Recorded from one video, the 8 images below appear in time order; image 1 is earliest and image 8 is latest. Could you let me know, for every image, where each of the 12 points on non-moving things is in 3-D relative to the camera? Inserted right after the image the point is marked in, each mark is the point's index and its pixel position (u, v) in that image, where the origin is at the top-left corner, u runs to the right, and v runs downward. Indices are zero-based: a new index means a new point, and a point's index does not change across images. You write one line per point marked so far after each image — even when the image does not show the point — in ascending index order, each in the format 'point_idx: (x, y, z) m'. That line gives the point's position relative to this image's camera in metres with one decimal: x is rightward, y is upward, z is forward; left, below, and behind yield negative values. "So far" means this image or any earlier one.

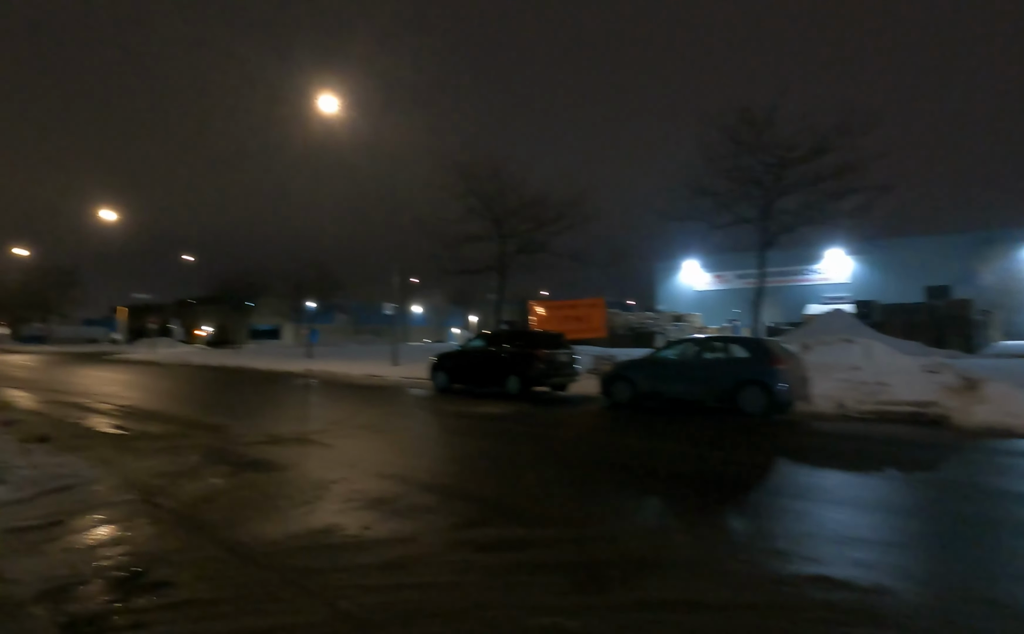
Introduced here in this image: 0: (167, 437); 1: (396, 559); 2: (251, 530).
0: (-7.8, -2.7, +13.2) m
1: (-1.1, -2.4, +5.8) m
2: (-3.0, -2.5, +6.8) m
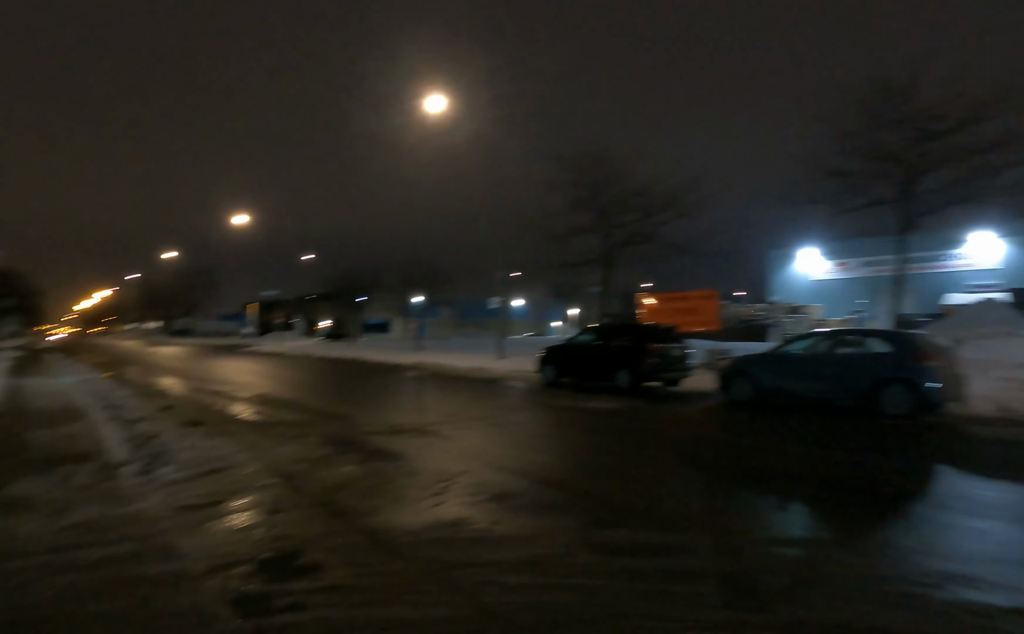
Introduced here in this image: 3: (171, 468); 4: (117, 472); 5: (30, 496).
0: (-5.1, -2.6, +14.2) m
1: (+0.2, -2.3, +5.8) m
2: (-1.5, -2.4, +7.0) m
3: (-5.3, -2.4, +9.2) m
4: (-6.1, -2.4, +9.0) m
5: (-6.4, -2.4, +7.8) m
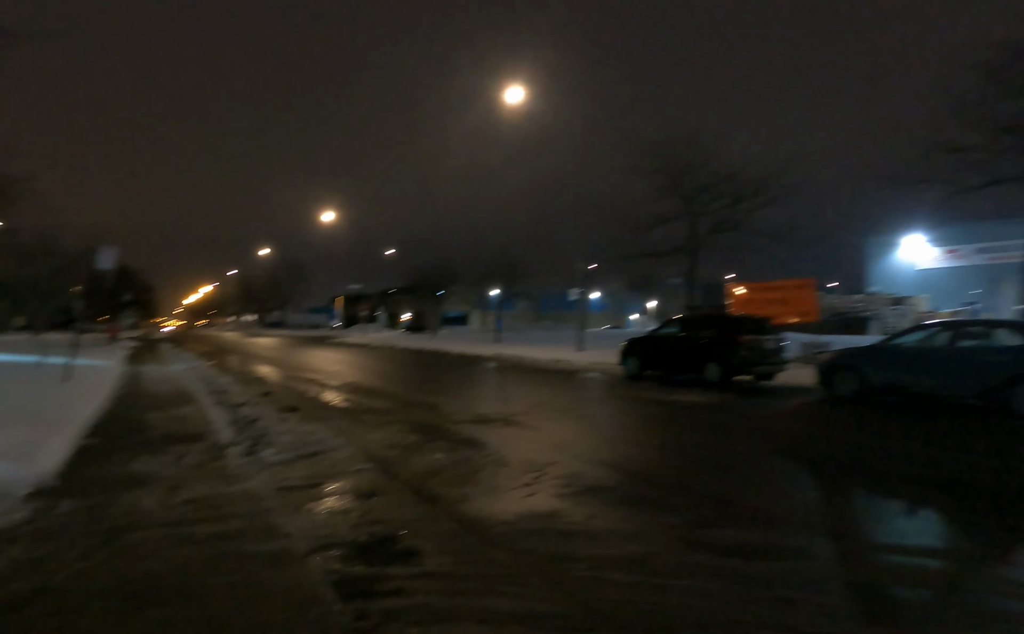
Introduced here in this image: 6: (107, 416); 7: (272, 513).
0: (-3.0, -2.3, +14.5) m
1: (+1.1, -2.2, +5.5) m
2: (-0.4, -2.2, +6.9) m
3: (-3.9, -2.2, +9.6) m
4: (-4.6, -2.2, +9.5) m
5: (-5.2, -2.2, +8.3) m
6: (-8.5, -2.1, +12.4) m
7: (-2.7, -2.2, +6.7) m
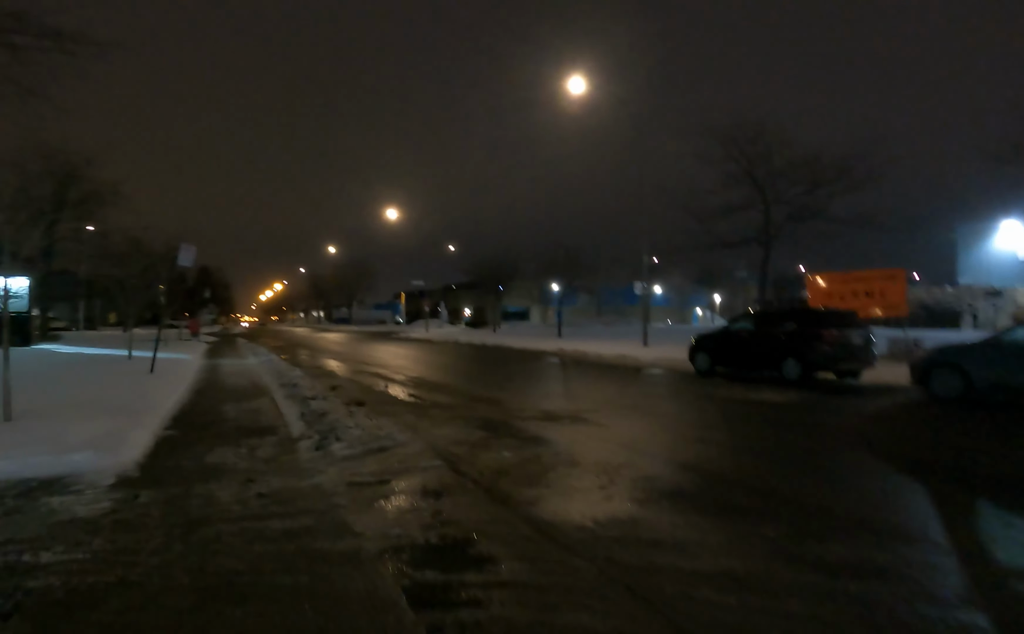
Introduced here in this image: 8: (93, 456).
0: (-1.4, -2.2, +14.4) m
1: (+1.8, -2.1, +5.0) m
2: (+0.4, -2.2, +6.6) m
3: (-2.8, -2.1, +9.6) m
4: (-3.5, -2.1, +9.6) m
5: (-4.1, -2.1, +8.5) m
6: (-7.1, -2.0, +12.8) m
7: (-1.9, -2.1, +6.5) m
8: (-5.9, -2.0, +8.3) m
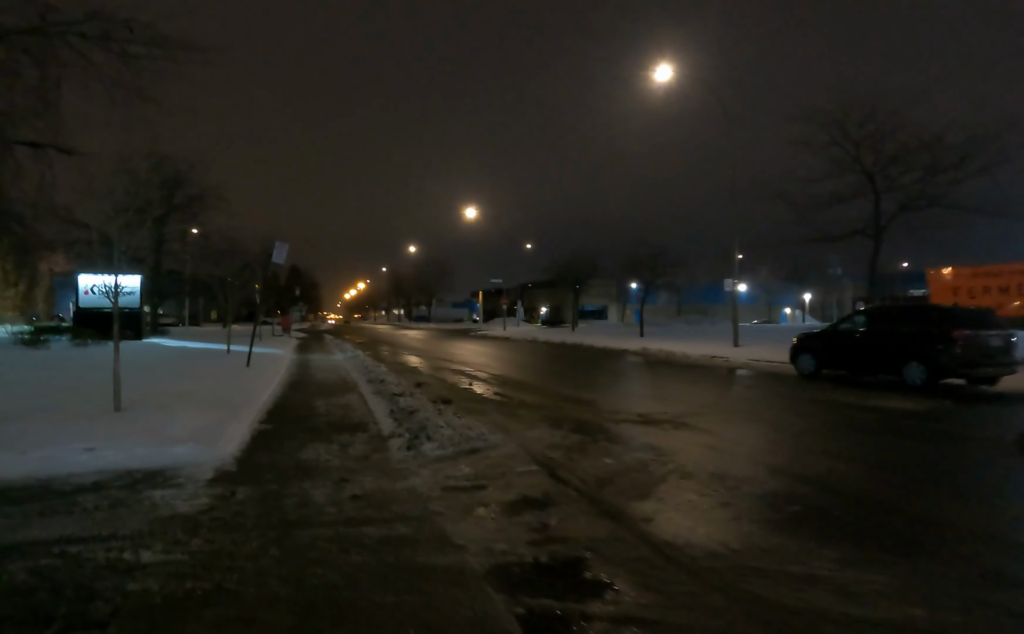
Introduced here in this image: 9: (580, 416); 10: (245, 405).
0: (+0.7, -2.1, +13.8) m
1: (+2.7, -2.1, +4.1) m
2: (+1.6, -2.1, +5.8) m
3: (-1.2, -2.0, +9.2) m
4: (-2.0, -2.0, +9.3) m
5: (-2.7, -2.0, +8.3) m
6: (-5.1, -1.9, +13.0) m
7: (-0.7, -2.1, +6.1) m
8: (-4.5, -1.9, +8.3) m
9: (+1.4, -2.1, +12.4) m
10: (-5.4, -1.8, +11.8) m
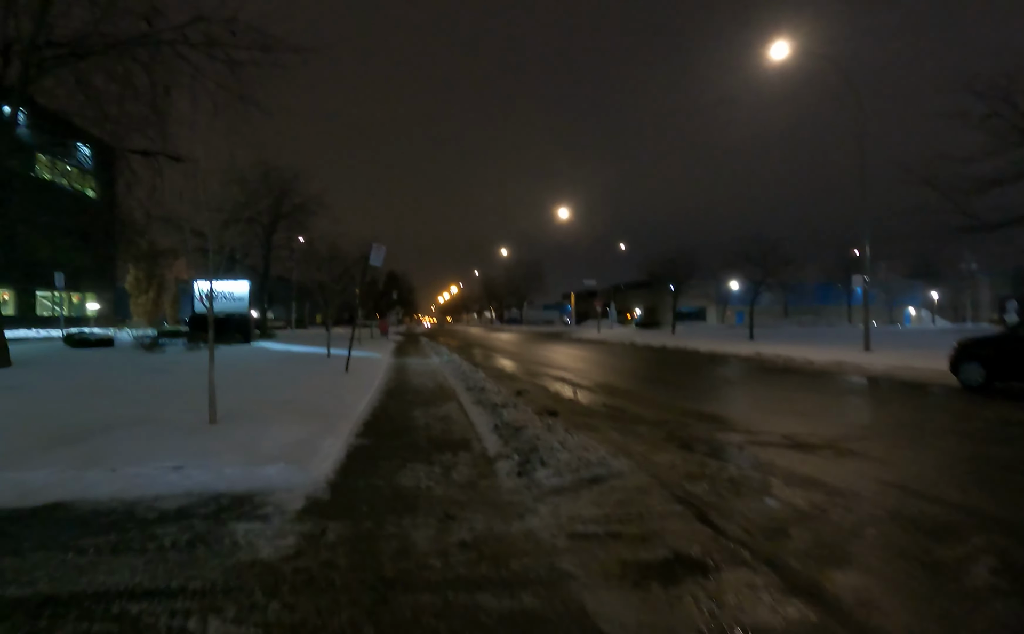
0: (+3.1, -2.2, +12.1) m
1: (+3.6, -2.1, +2.2) m
2: (+2.7, -2.1, +4.1) m
3: (+0.5, -2.0, +7.8) m
4: (-0.2, -2.1, +8.1) m
5: (-1.1, -2.1, +7.2) m
6: (-2.8, -2.0, +12.2) m
7: (+0.5, -2.1, +4.7) m
8: (-2.9, -1.9, +7.5) m
9: (+3.6, -2.2, +10.6) m
10: (-3.2, -1.9, +11.1) m
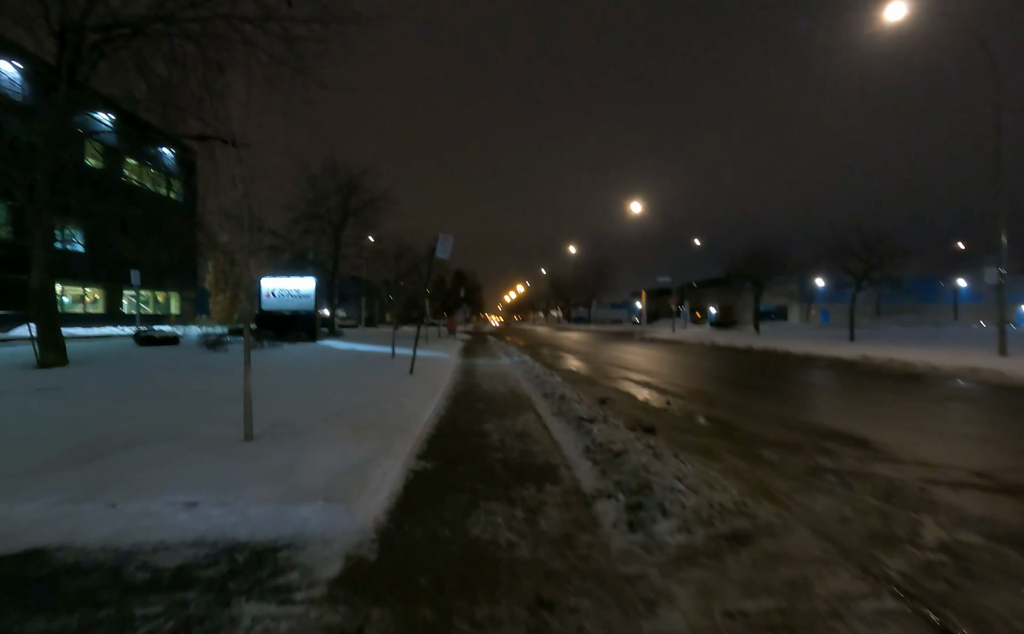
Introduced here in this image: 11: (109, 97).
0: (+4.6, -2.1, +9.7) m
1: (+4.0, -2.1, -0.3) m
2: (+3.4, -2.1, +1.8) m
3: (+1.6, -2.0, +5.7) m
4: (+0.9, -2.0, +6.0) m
5: (-0.1, -2.0, +5.2) m
6: (-1.2, -1.9, +10.4) m
7: (+1.2, -2.1, +2.6) m
8: (-1.8, -1.9, +5.8) m
9: (+5.0, -2.1, +8.2) m
10: (-1.8, -1.8, +9.4) m
11: (-10.0, +5.5, +14.6) m
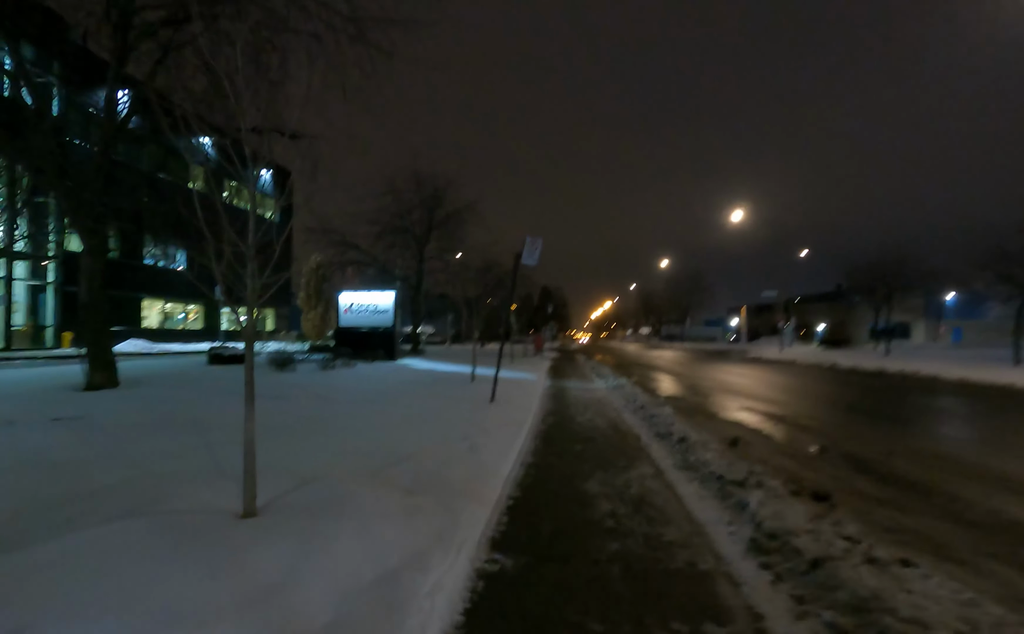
0: (+5.9, -2.3, +6.0) m
1: (+3.9, -2.0, -3.7) m
2: (+3.5, -2.1, -1.6) m
3: (+2.3, -2.1, +2.6) m
4: (+1.7, -2.1, +3.0) m
5: (+0.5, -2.1, +2.4) m
6: (+0.2, -2.2, +7.6) m
7: (+1.5, -2.1, -0.4) m
8: (-1.1, -2.0, +3.2) m
9: (+6.0, -2.3, +4.5) m
10: (-0.4, -2.0, +6.7) m
11: (-7.8, +5.1, +13.3) m
